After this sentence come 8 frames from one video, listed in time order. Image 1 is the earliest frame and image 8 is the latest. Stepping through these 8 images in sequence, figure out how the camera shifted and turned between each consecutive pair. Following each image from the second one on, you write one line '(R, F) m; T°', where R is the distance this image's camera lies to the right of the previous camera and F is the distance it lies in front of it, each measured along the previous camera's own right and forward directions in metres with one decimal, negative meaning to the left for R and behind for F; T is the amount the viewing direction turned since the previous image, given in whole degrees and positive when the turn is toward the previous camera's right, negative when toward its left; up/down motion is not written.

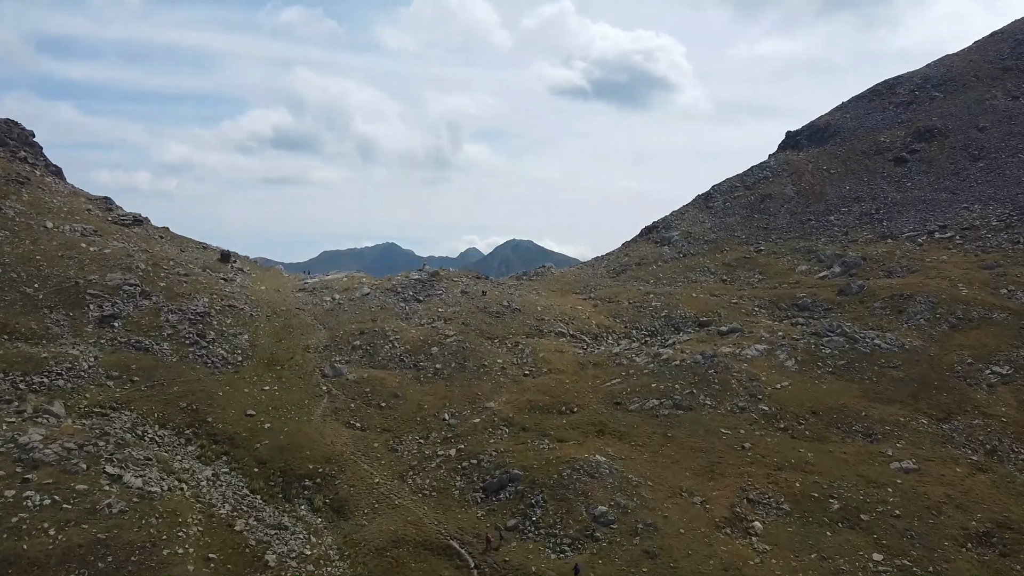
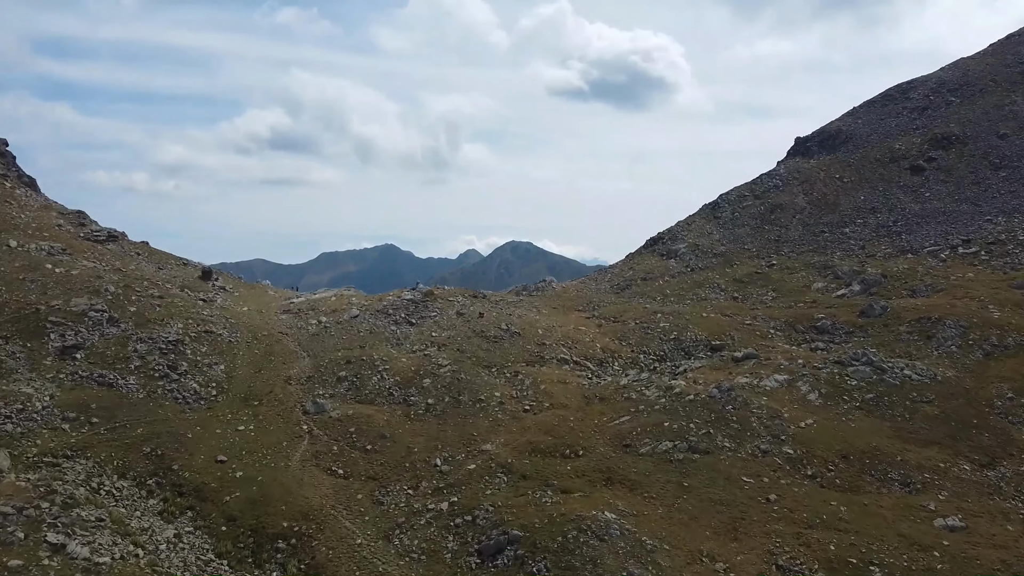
(0.0, +3.0) m; 0°
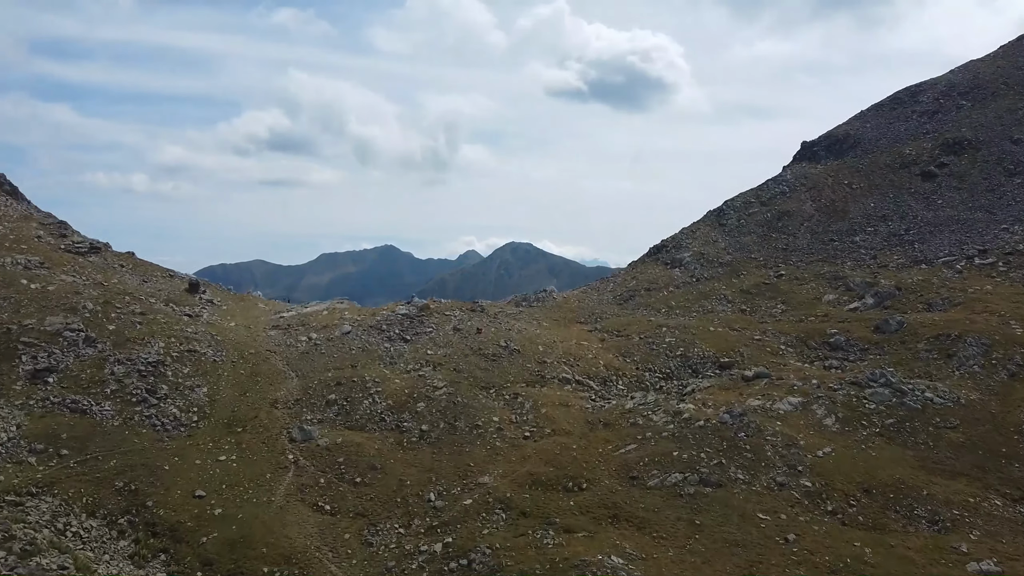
(0.0, +1.9) m; 0°
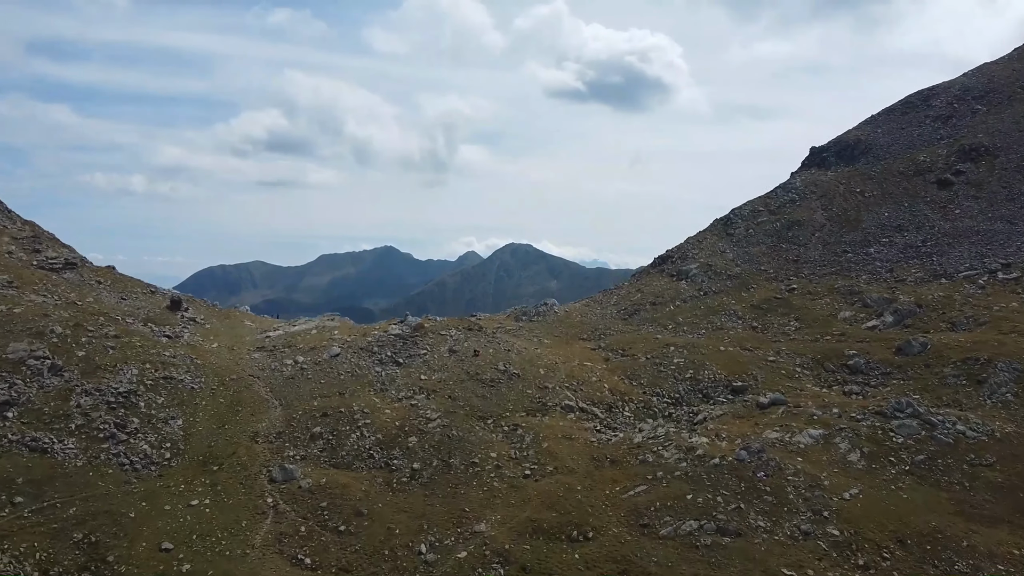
(0.0, +2.4) m; 0°
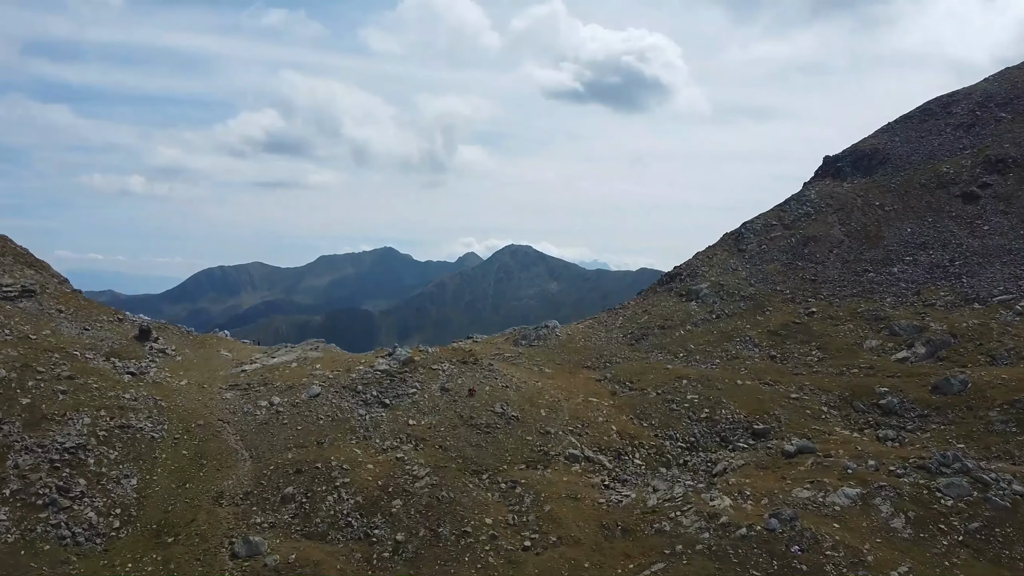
(+0.1, +3.6) m; 0°
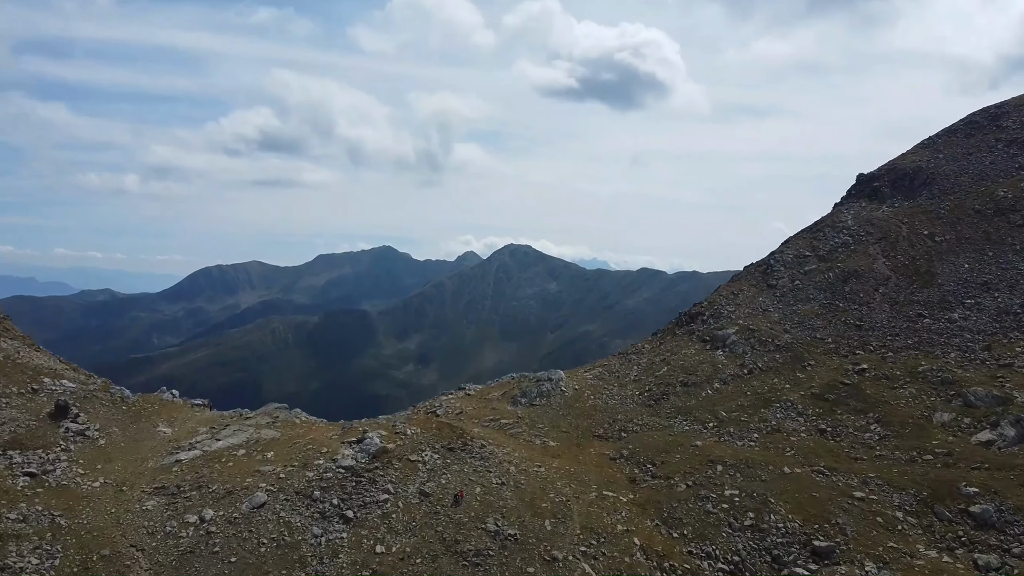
(+0.1, +7.3) m; 0°
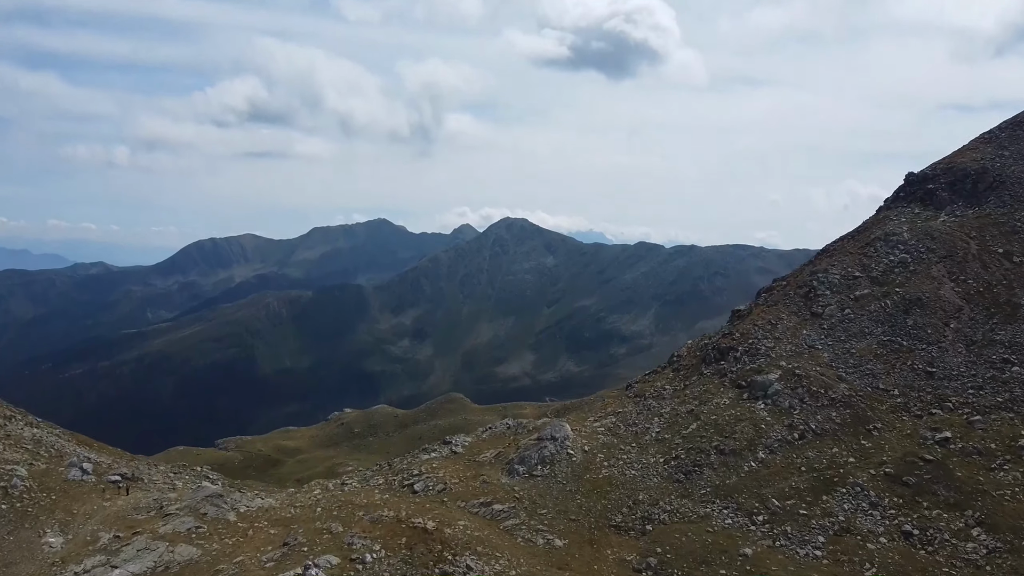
(0.0, +8.6) m; 0°
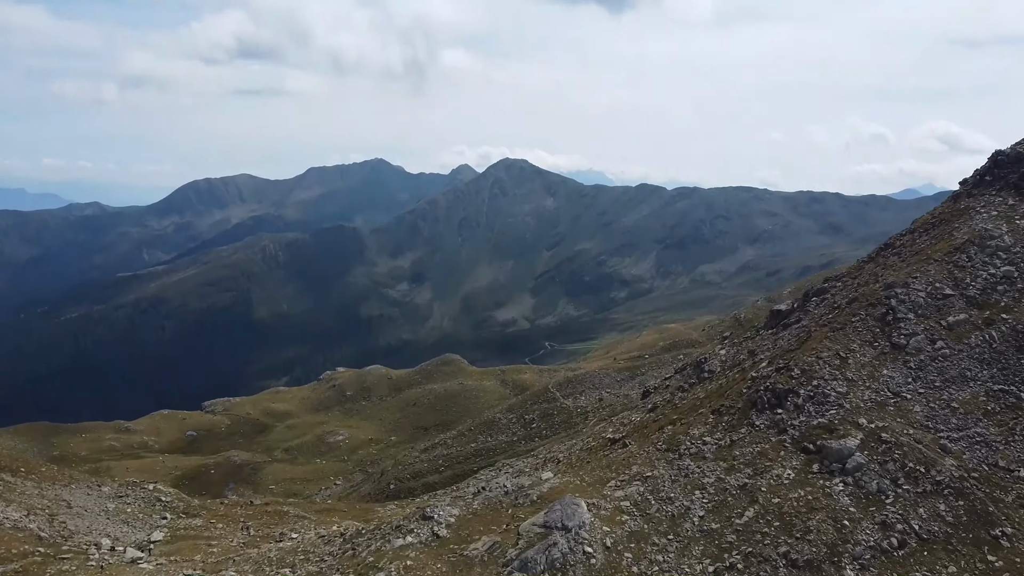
(0.0, +9.9) m; 0°
